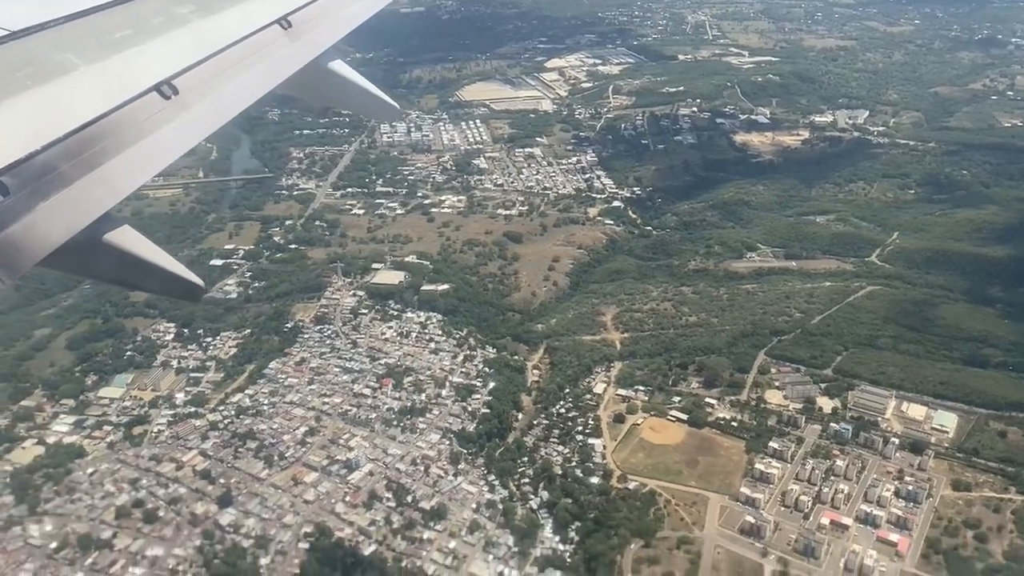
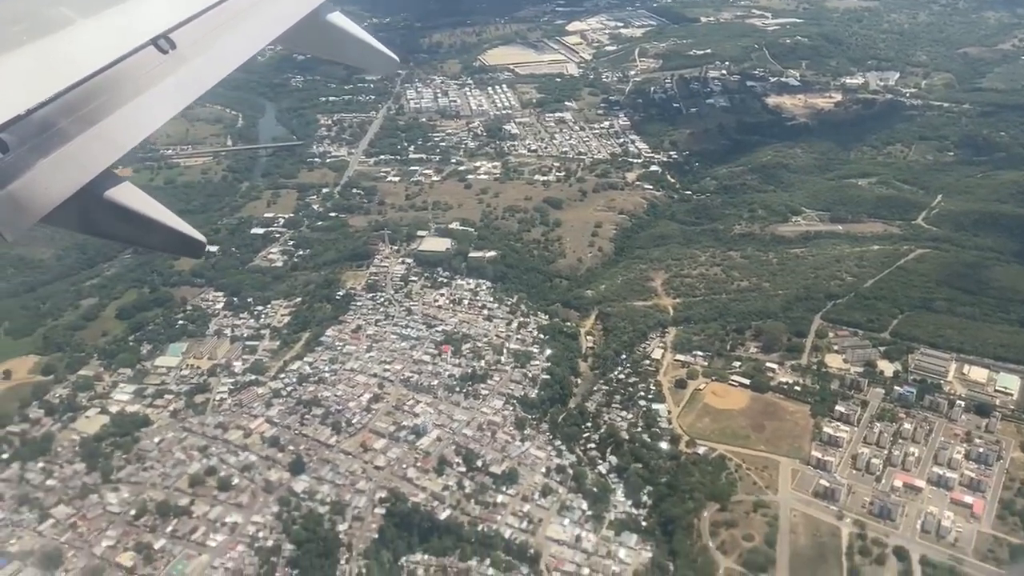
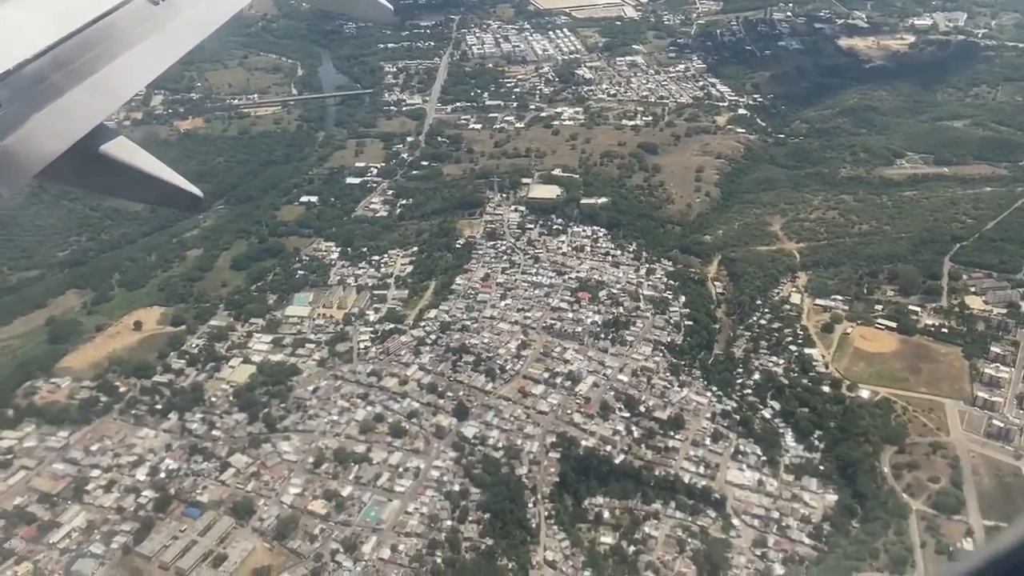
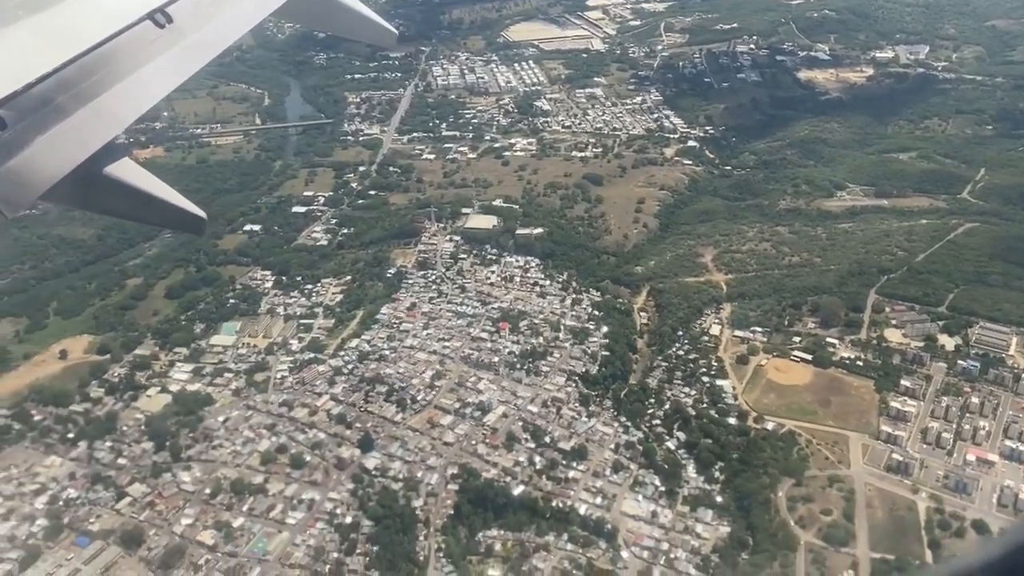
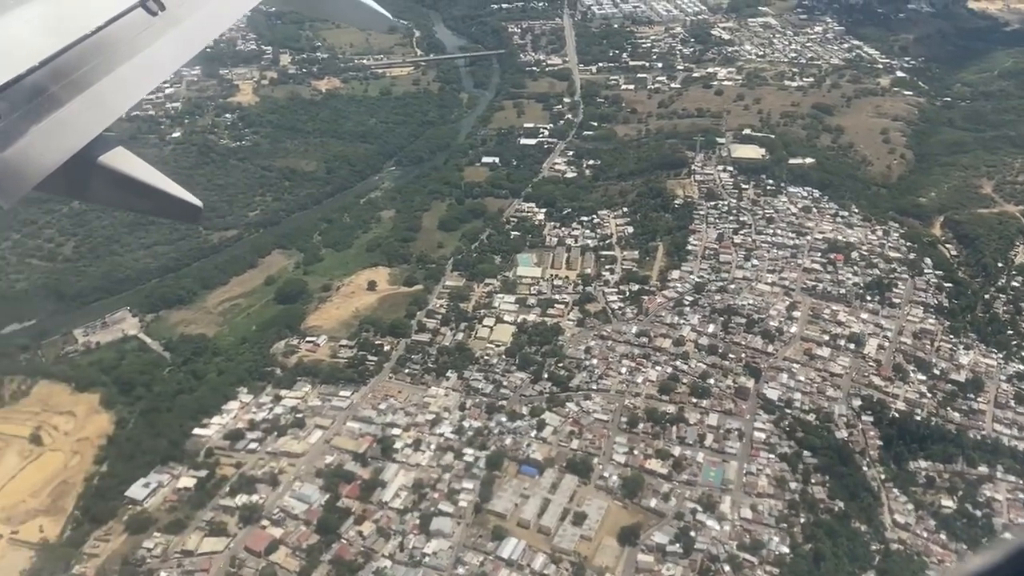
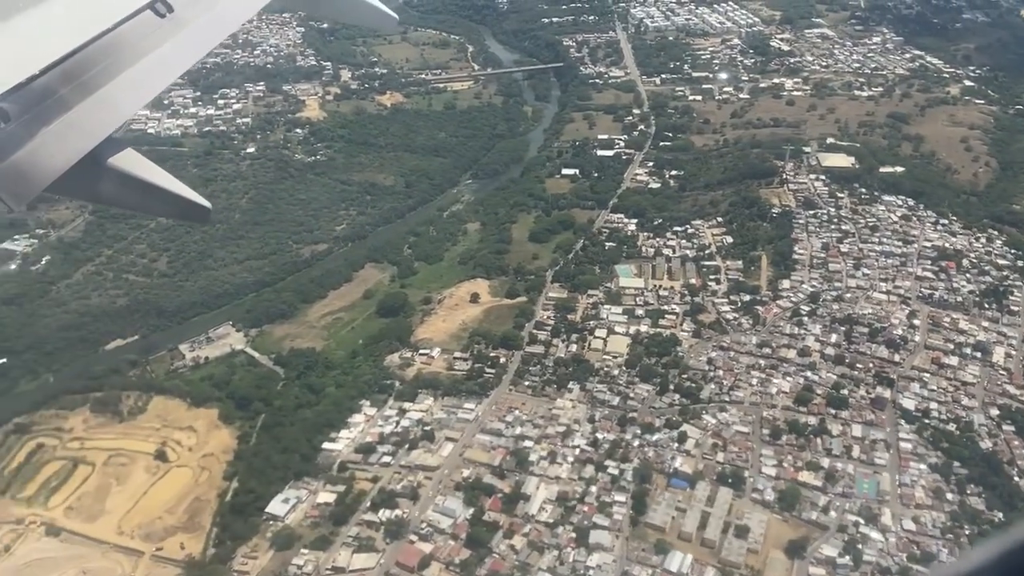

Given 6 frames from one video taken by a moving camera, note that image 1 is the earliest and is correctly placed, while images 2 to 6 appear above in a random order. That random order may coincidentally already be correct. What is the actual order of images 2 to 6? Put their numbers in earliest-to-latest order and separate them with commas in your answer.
2, 4, 3, 5, 6
